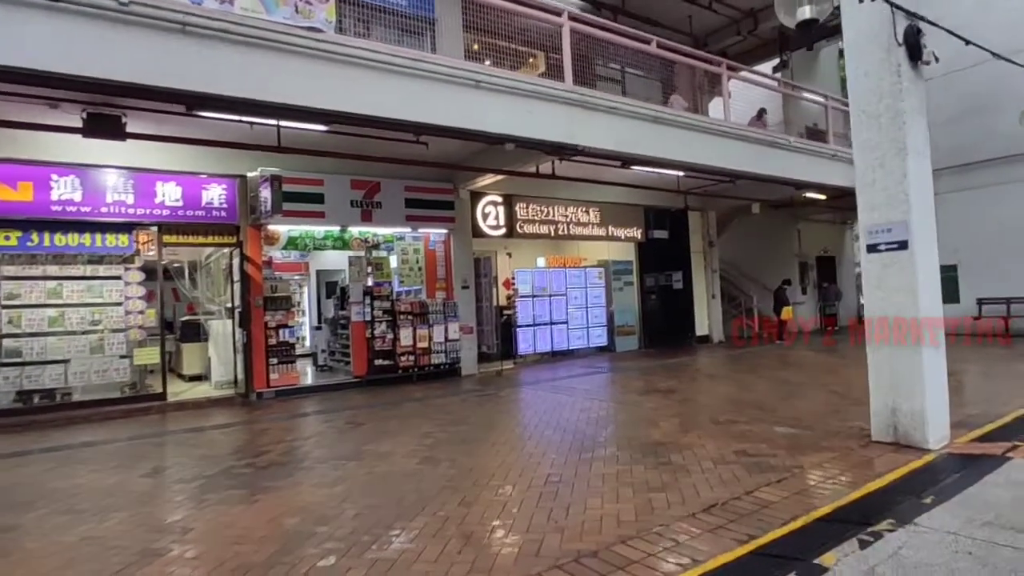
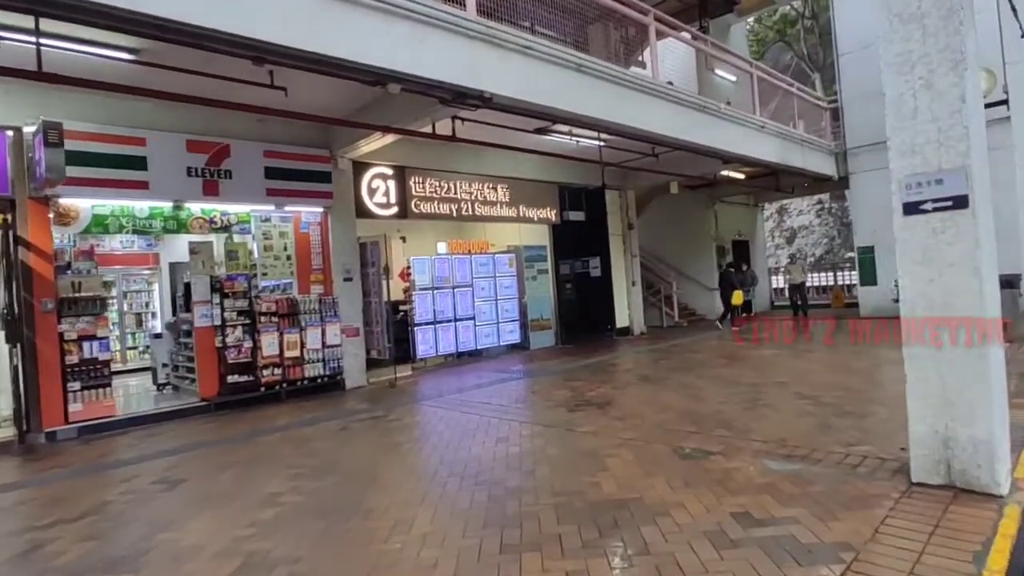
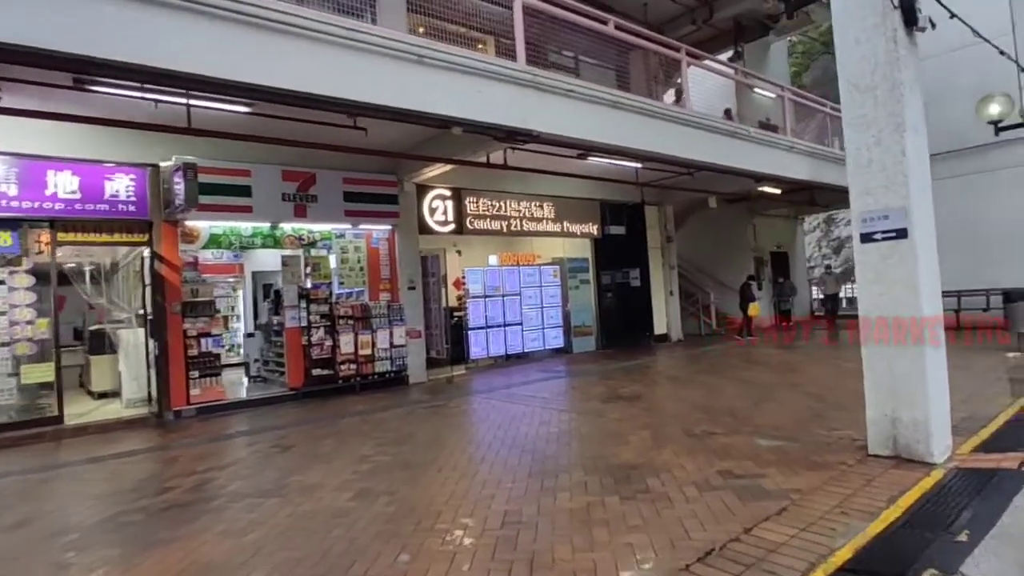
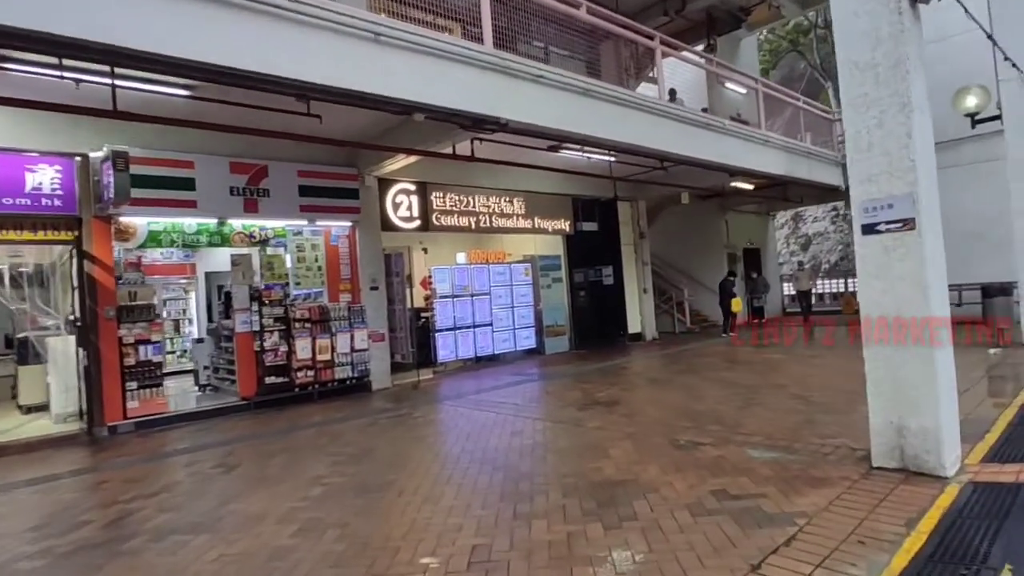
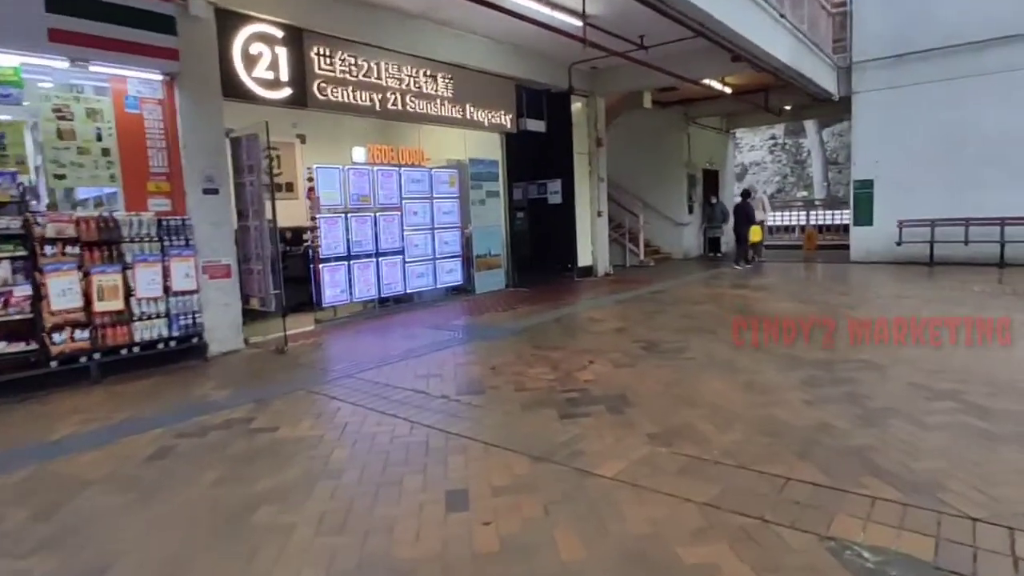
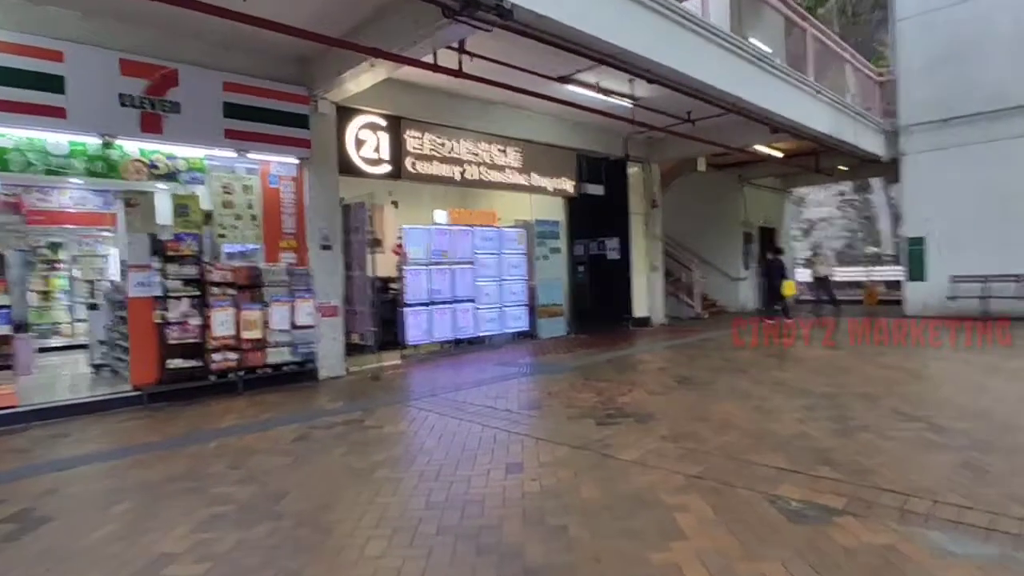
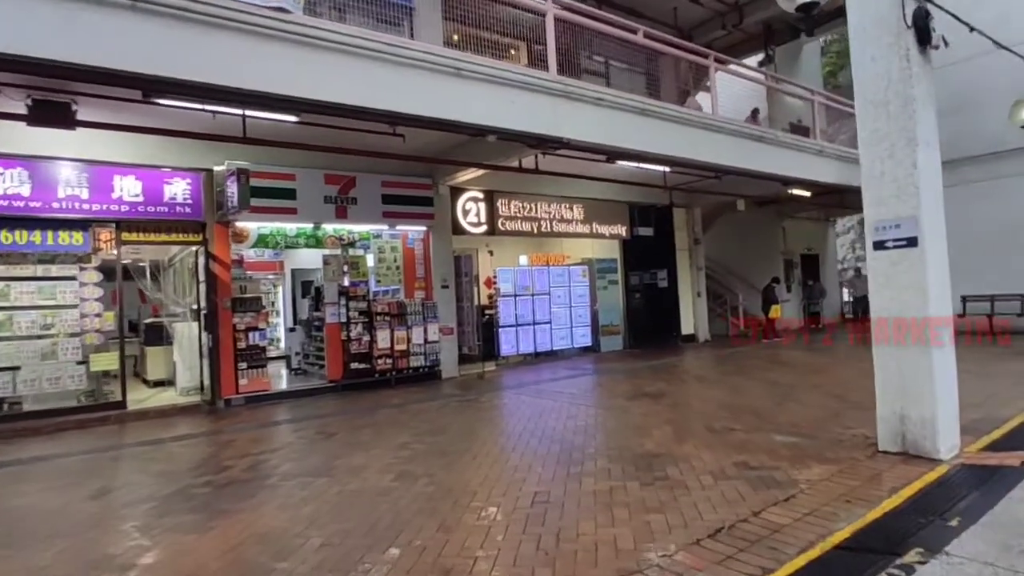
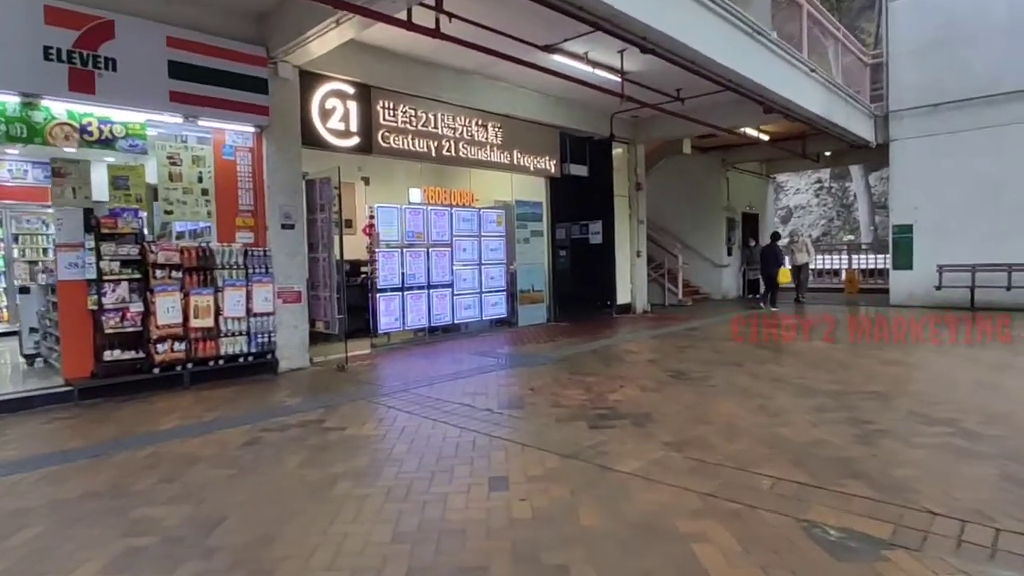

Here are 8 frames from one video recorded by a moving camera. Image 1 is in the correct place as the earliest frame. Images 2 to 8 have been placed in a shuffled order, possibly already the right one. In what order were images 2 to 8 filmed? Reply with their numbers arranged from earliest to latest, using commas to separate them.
7, 3, 4, 2, 6, 8, 5
